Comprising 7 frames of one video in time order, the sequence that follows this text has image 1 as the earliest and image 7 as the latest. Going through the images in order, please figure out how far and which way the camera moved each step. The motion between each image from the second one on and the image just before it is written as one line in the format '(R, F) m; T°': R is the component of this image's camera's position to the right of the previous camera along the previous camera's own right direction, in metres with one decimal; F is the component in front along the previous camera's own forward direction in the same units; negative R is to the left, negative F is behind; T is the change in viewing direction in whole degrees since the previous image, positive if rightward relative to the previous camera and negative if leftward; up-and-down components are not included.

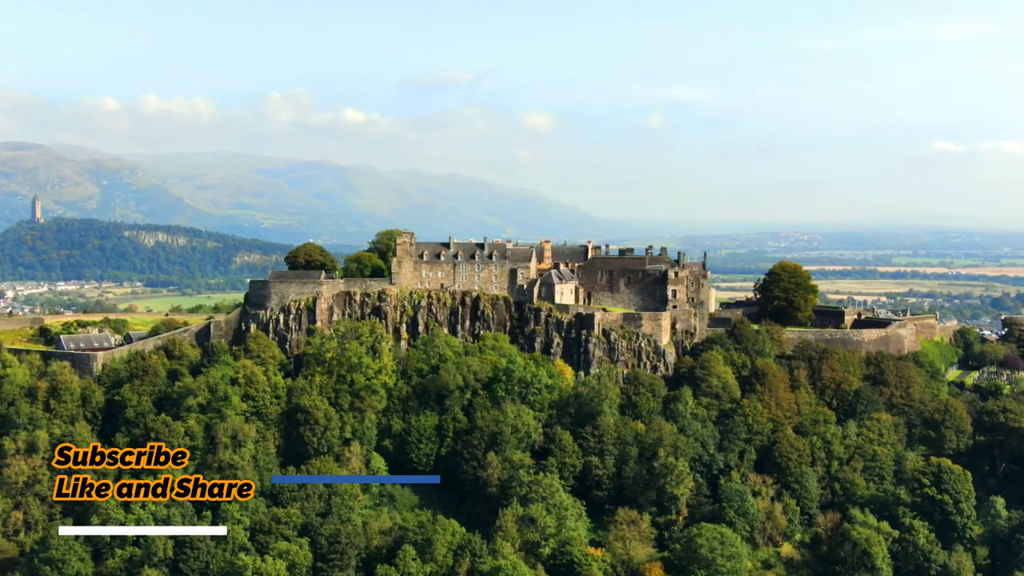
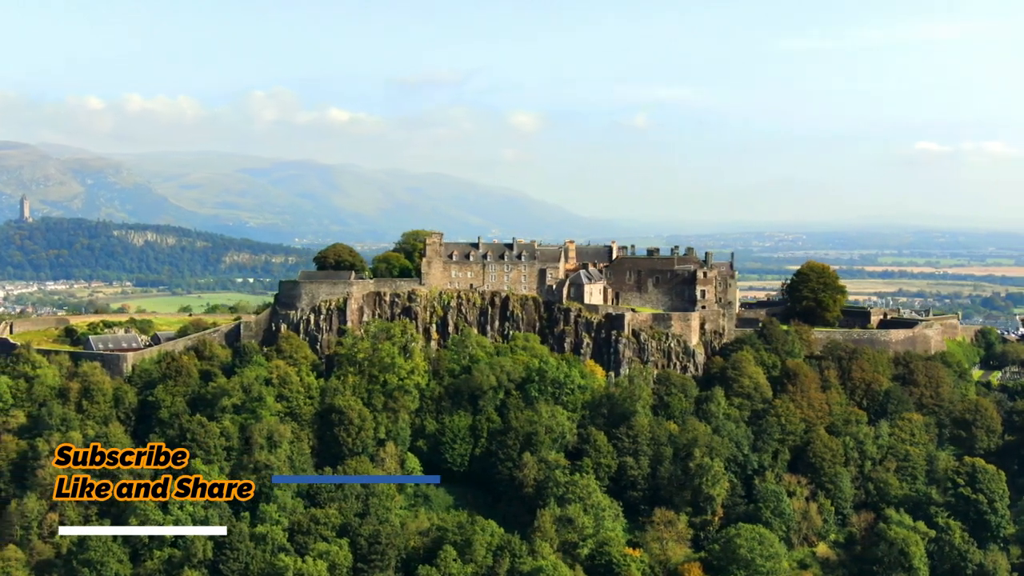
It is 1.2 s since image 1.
(-1.8, +0.1) m; 0°
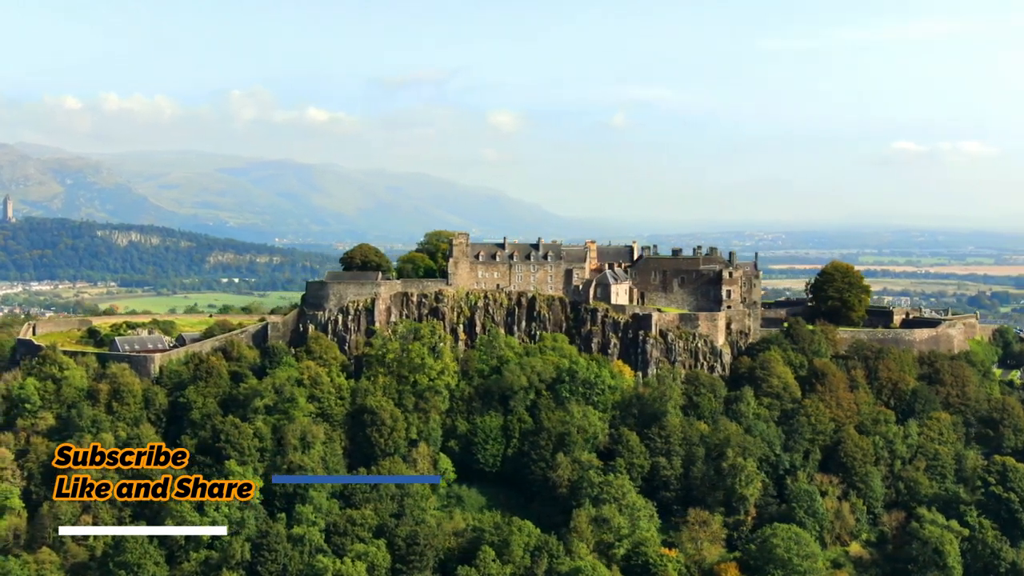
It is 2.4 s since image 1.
(-1.9, 0.0) m; 0°
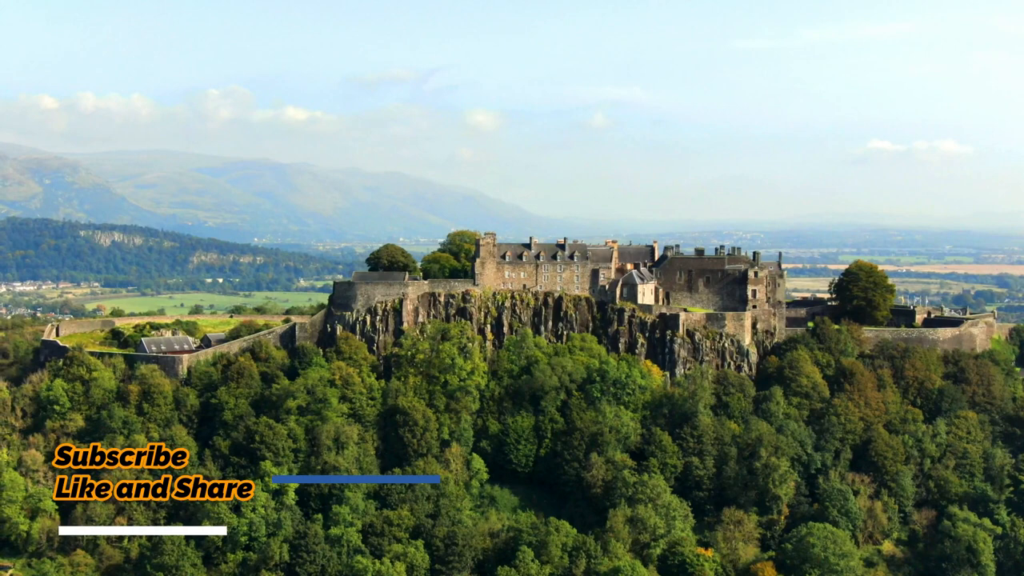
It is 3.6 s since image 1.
(-1.9, 0.0) m; 0°
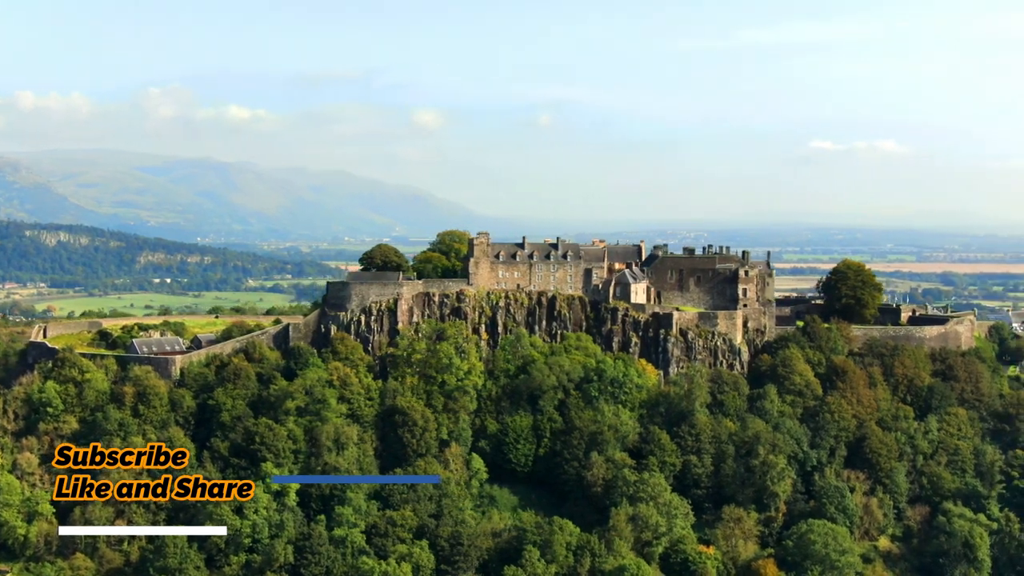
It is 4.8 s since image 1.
(-1.8, 0.0) m; +2°
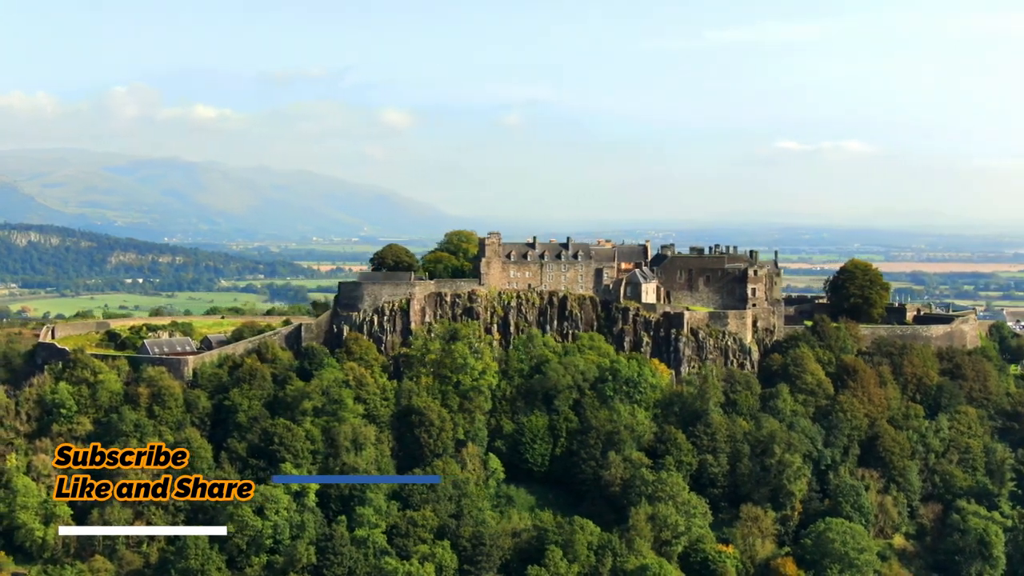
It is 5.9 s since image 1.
(-1.8, 0.0) m; +1°
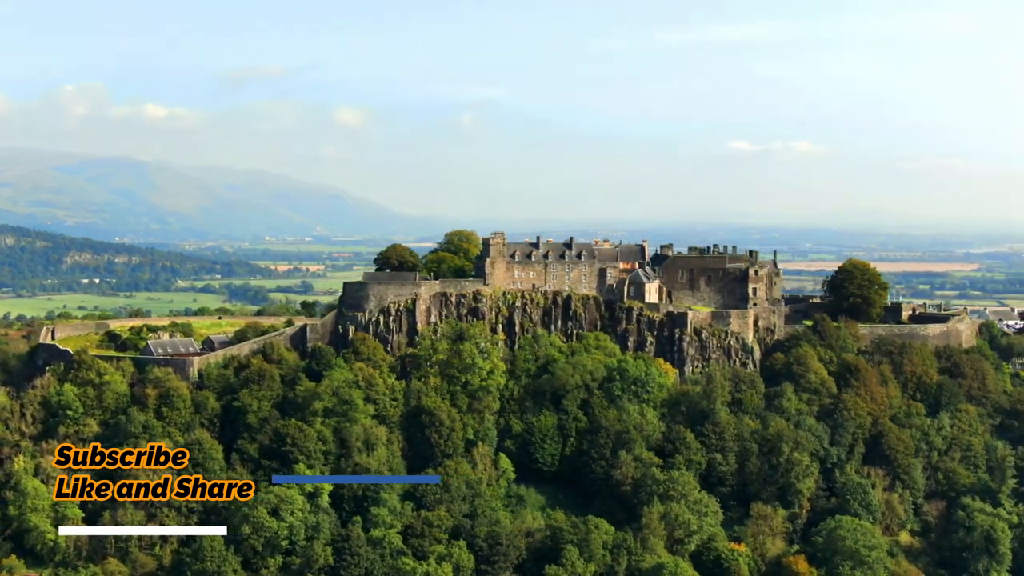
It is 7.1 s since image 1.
(-2.0, -0.1) m; +1°
